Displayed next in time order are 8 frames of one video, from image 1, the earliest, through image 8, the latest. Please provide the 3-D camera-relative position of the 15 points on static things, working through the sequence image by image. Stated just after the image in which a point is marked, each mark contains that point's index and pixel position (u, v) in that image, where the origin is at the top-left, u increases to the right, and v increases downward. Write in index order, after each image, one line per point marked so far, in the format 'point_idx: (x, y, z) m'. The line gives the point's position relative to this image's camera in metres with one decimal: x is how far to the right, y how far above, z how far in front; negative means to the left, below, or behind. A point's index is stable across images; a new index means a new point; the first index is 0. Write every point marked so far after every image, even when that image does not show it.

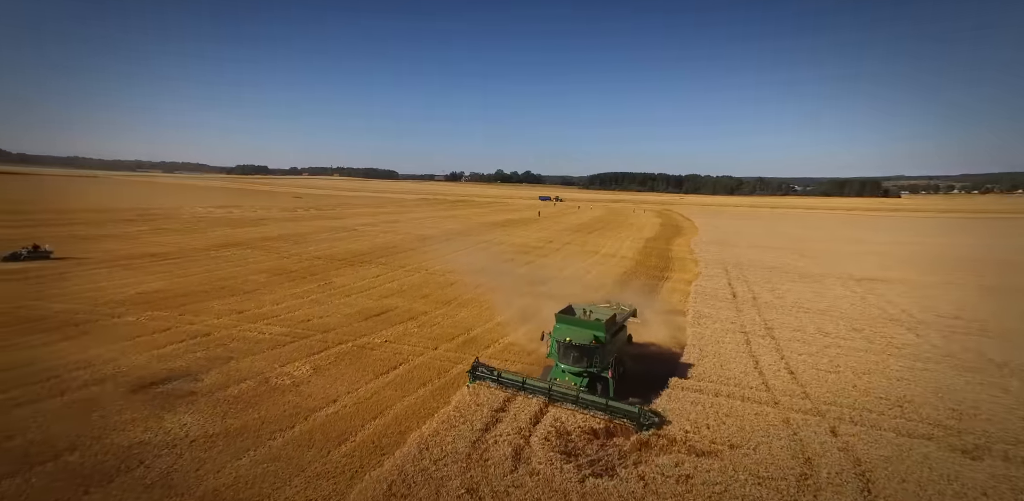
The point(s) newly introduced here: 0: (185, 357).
0: (-8.7, -2.7, +12.7) m
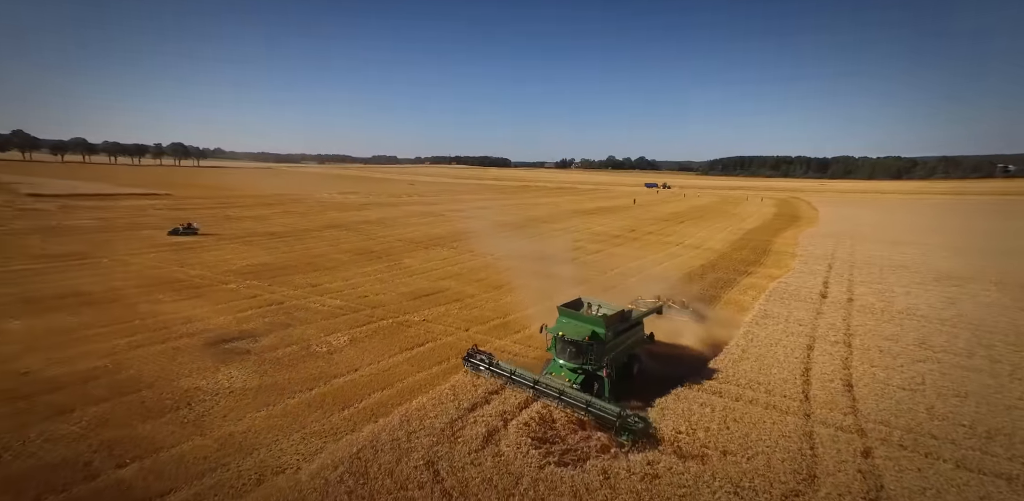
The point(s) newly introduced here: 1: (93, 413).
0: (-8.0, -2.1, +14.9) m
1: (-8.5, -3.0, +9.7) m
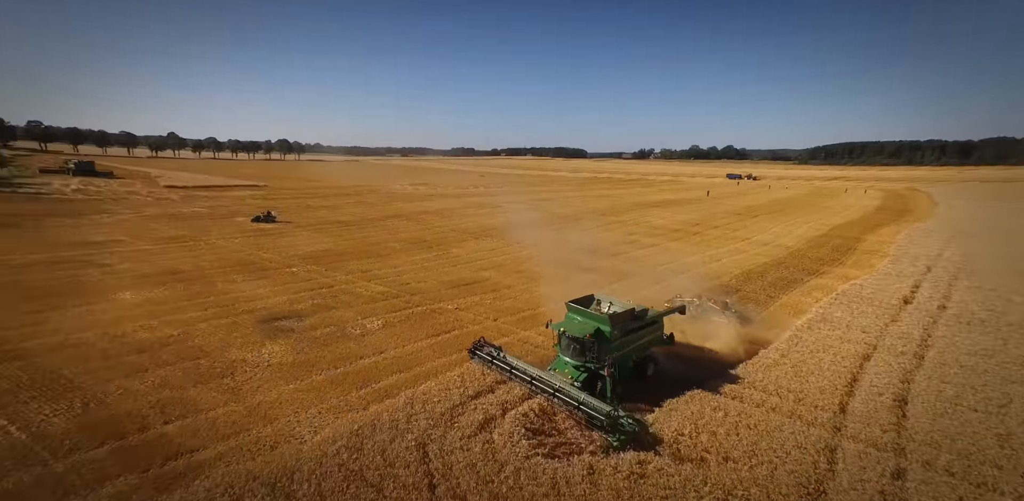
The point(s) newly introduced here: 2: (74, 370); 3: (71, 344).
0: (-7.0, -1.7, +16.2) m
1: (-8.3, -2.6, +11.2) m
2: (-10.7, -2.4, +11.6) m
3: (-12.2, -2.1, +13.1) m
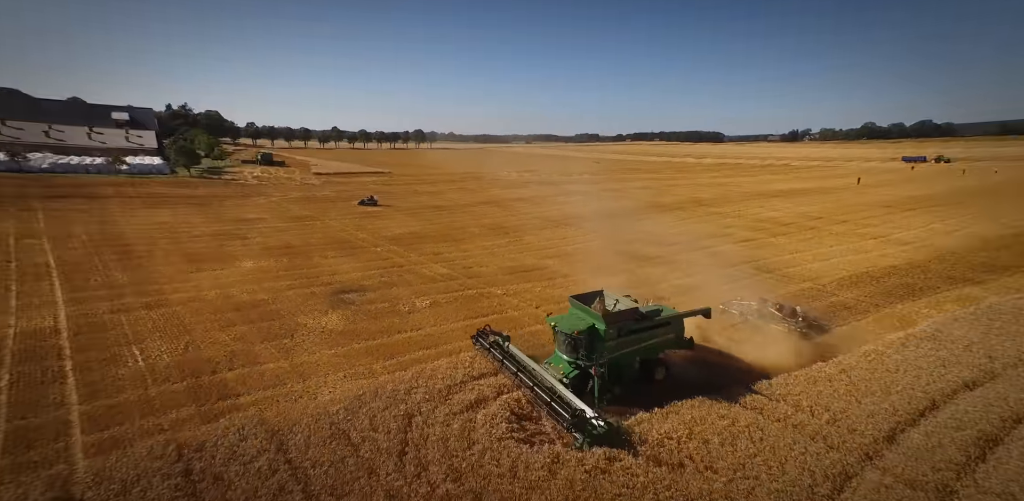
0: (-5.2, -1.0, +18.0) m
1: (-7.7, -2.0, +13.5) m
2: (-9.9, -1.7, +14.6) m
3: (-11.0, -1.2, +16.4) m
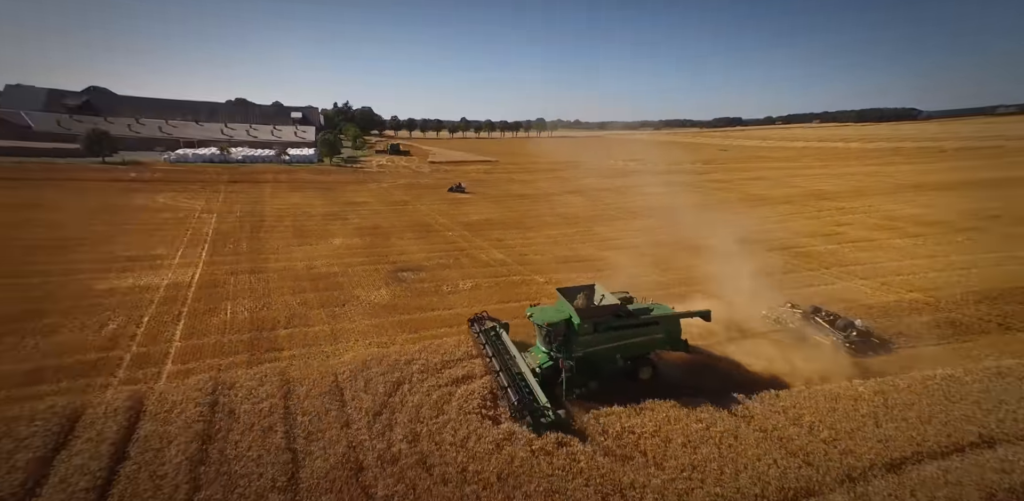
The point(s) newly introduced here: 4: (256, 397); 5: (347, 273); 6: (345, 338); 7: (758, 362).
0: (-3.1, -0.3, +19.5) m
1: (-6.7, -1.3, +15.8) m
2: (-8.6, -0.8, +17.4) m
3: (-9.1, -0.3, +19.4) m
4: (-5.0, -2.8, +9.4) m
5: (-6.1, -0.9, +17.6) m
6: (-4.4, -2.3, +12.6) m
7: (+5.7, -2.5, +10.7) m
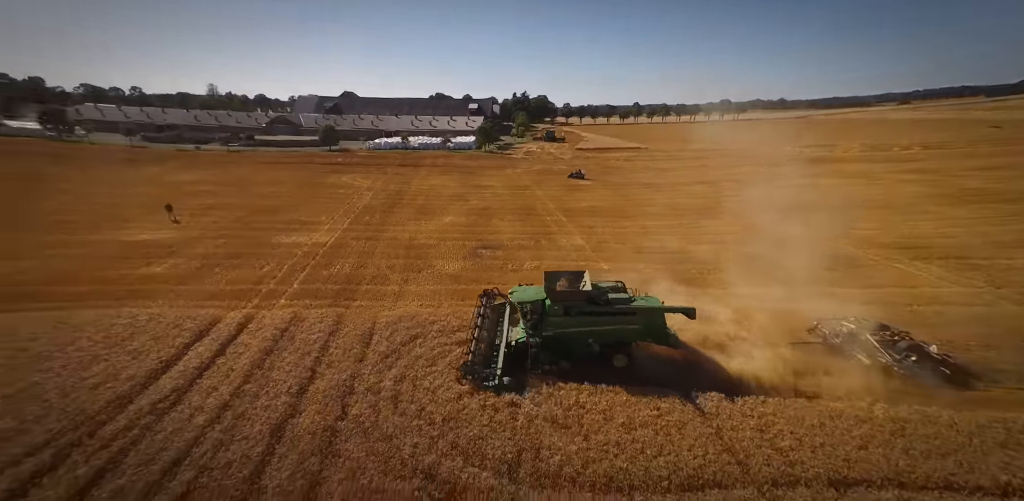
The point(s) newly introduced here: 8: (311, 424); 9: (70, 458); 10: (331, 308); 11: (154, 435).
0: (+0.4, +0.5, +21.0) m
1: (-4.3, -0.3, +18.8) m
2: (-5.5, +0.4, +20.9) m
3: (-5.3, +1.0, +22.9) m
4: (-5.0, -2.0, +12.3) m
5: (-3.1, +0.1, +20.2) m
6: (-3.4, -1.5, +15.0) m
7: (+5.4, -2.5, +9.8) m
8: (-3.7, -3.1, +8.6) m
9: (-7.4, -3.4, +7.9) m
10: (-5.3, -1.7, +13.7) m
11: (-6.4, -3.2, +8.5) m
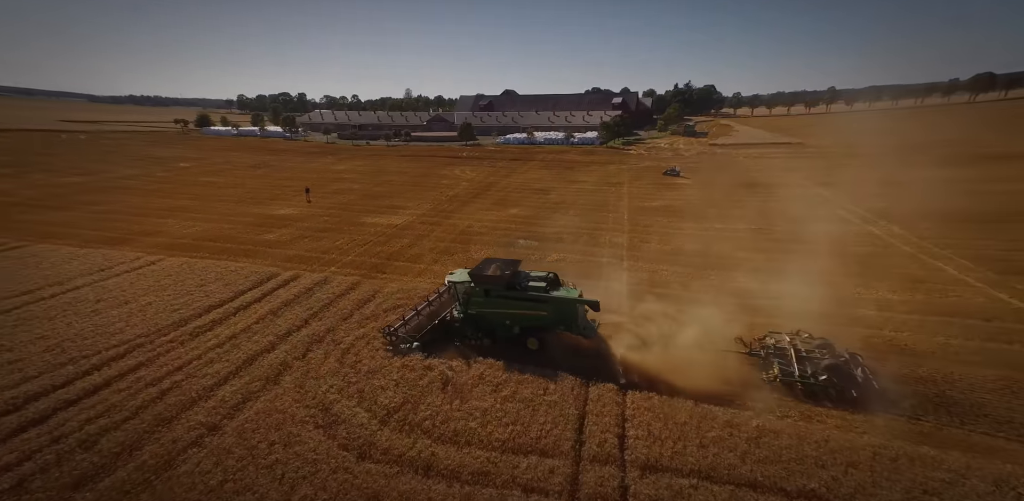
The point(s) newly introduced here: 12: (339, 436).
0: (+2.4, +0.8, +21.5) m
1: (-2.8, +0.4, +20.9) m
2: (-3.2, +1.1, +23.2) m
3: (-2.3, +1.7, +25.1) m
4: (-5.6, -1.3, +14.9) m
5: (-1.2, +0.7, +21.9) m
6: (-3.2, -0.9, +17.0) m
7: (+3.6, -2.5, +9.4) m
8: (-5.5, -2.5, +11.1) m
9: (-9.2, -2.5, +11.6) m
10: (-5.3, -1.0, +16.4) m
11: (-8.1, -2.4, +11.8) m
12: (-3.1, -3.3, +8.4) m
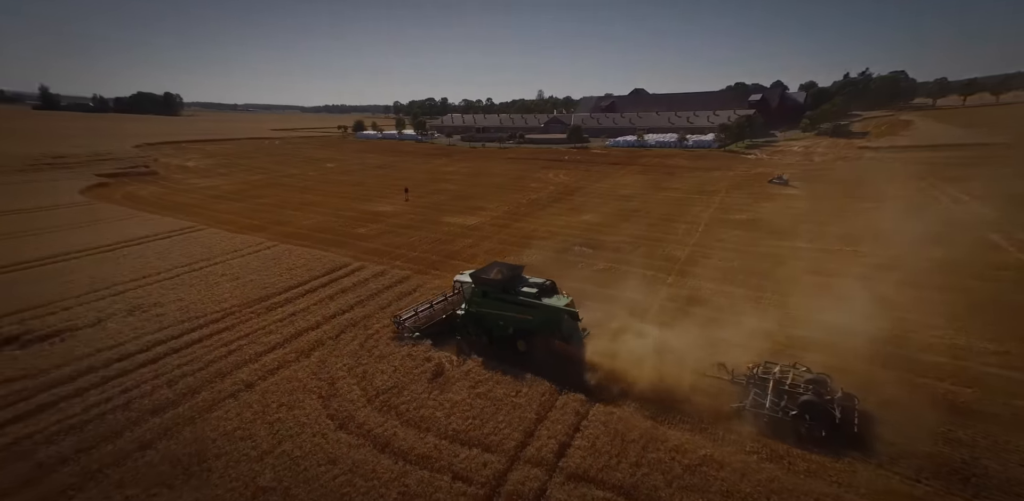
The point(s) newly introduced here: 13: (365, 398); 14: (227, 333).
0: (+5.1, +0.4, +21.0) m
1: (-0.1, +0.3, +21.8) m
2: (+0.1, +1.0, +24.1) m
3: (+1.5, +1.6, +25.7) m
4: (-4.4, -1.1, +16.8) m
5: (+1.7, +0.5, +22.3) m
6: (-1.5, -0.9, +18.1) m
7: (+3.0, -2.8, +9.1) m
8: (-5.3, -2.3, +13.0) m
9: (-8.9, -2.1, +14.4) m
10: (-3.8, -0.9, +18.1) m
11: (-7.7, -2.1, +14.3) m
12: (-3.8, -3.2, +9.8) m
13: (-3.1, -3.1, +10.0) m
14: (-8.1, -2.4, +13.4) m
